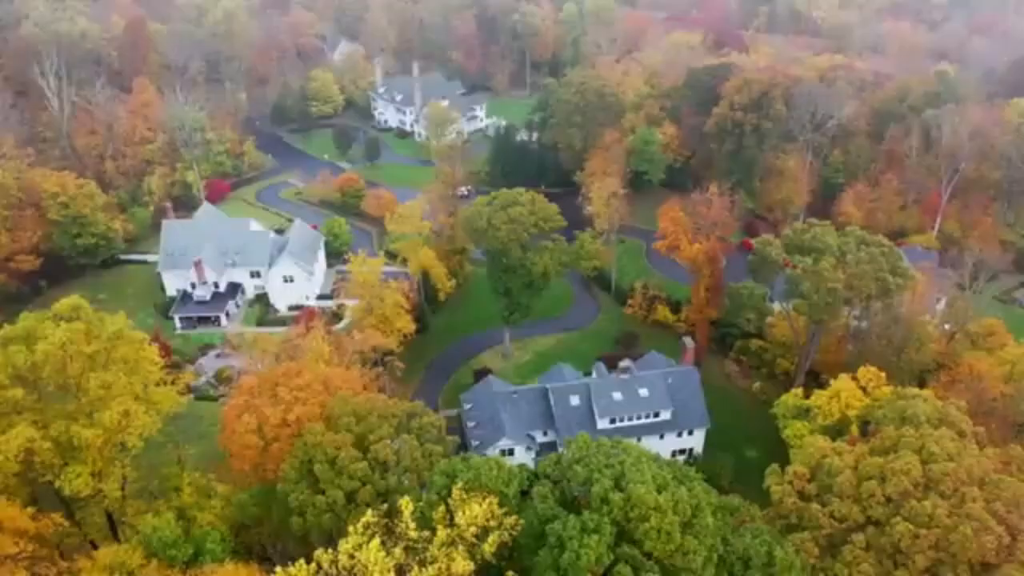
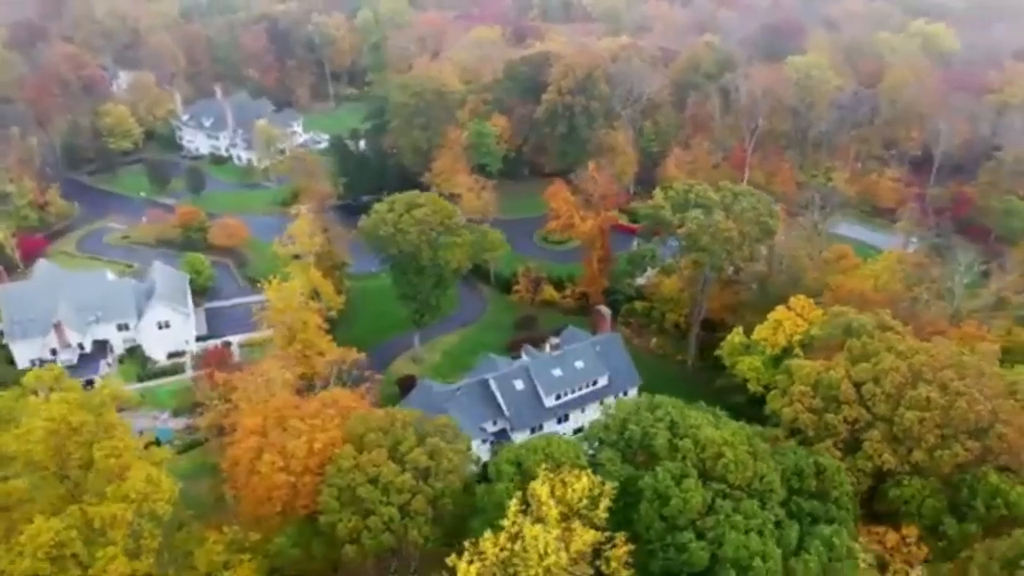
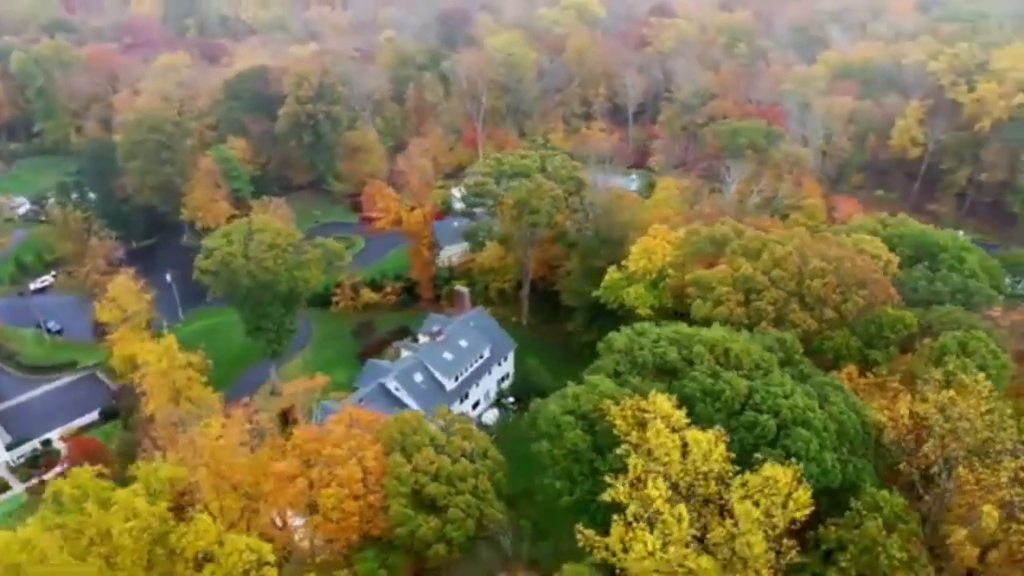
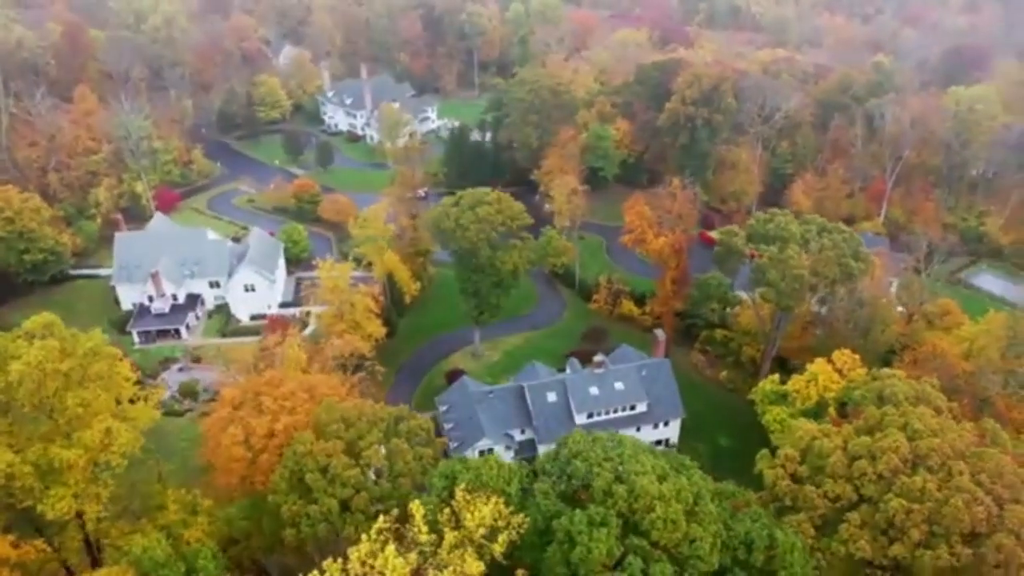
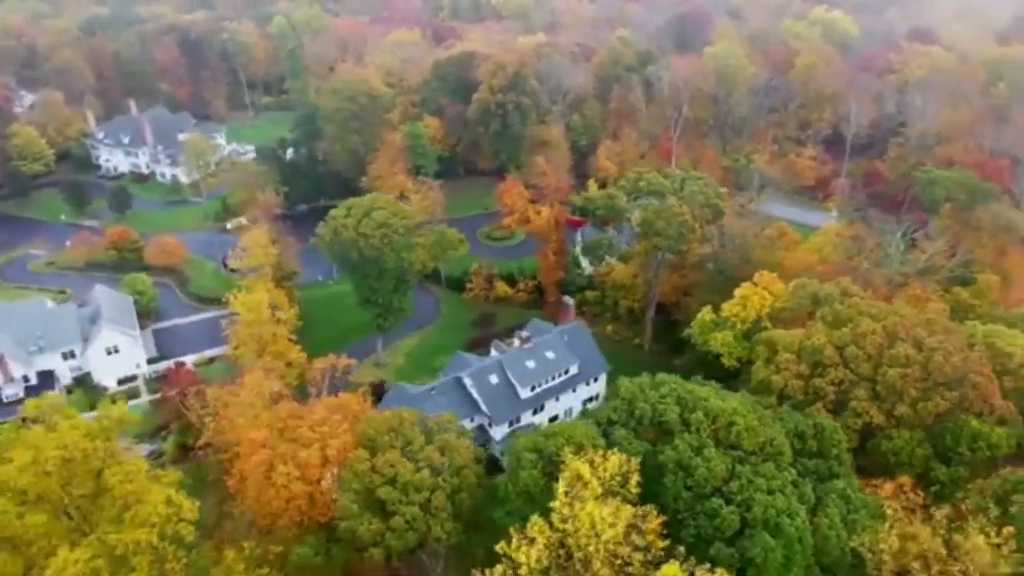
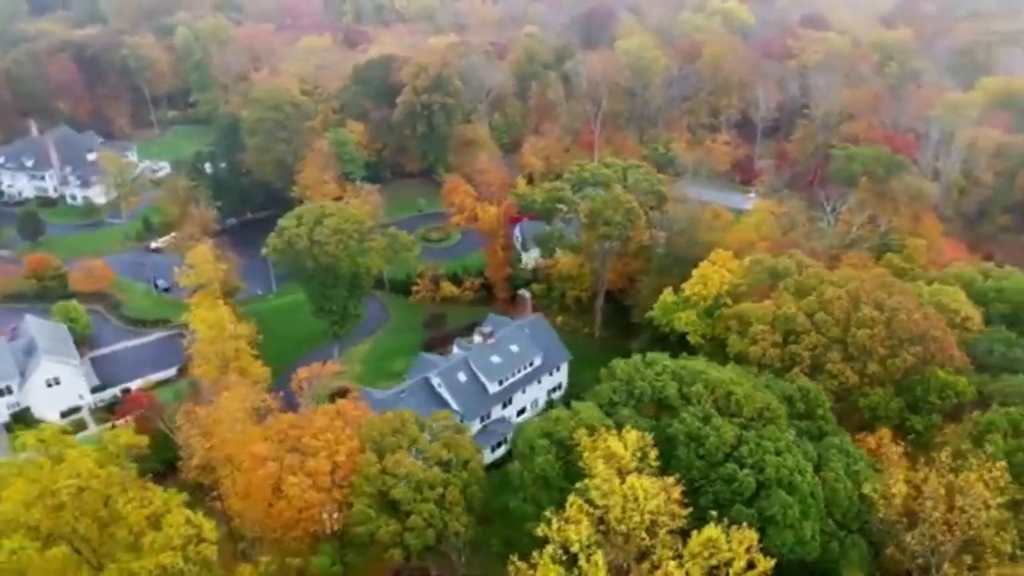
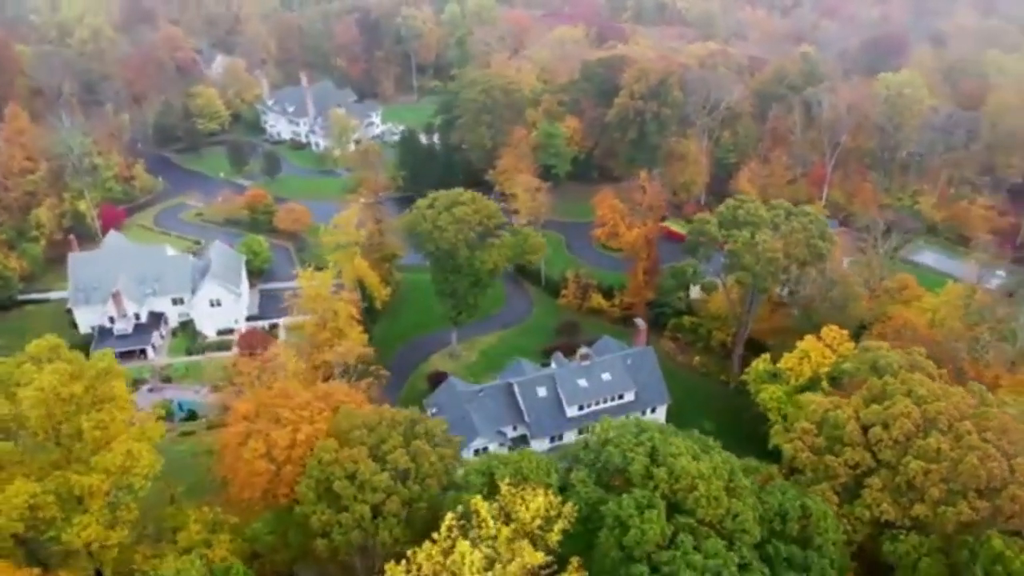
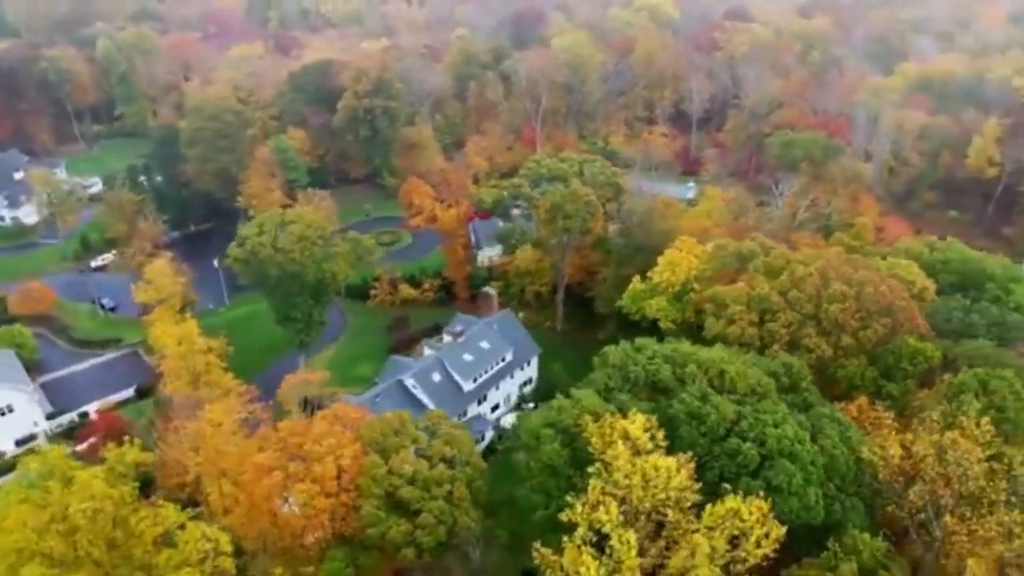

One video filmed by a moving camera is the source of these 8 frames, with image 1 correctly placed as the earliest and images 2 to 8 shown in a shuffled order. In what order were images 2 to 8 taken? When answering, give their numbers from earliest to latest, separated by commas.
4, 7, 2, 5, 6, 8, 3
